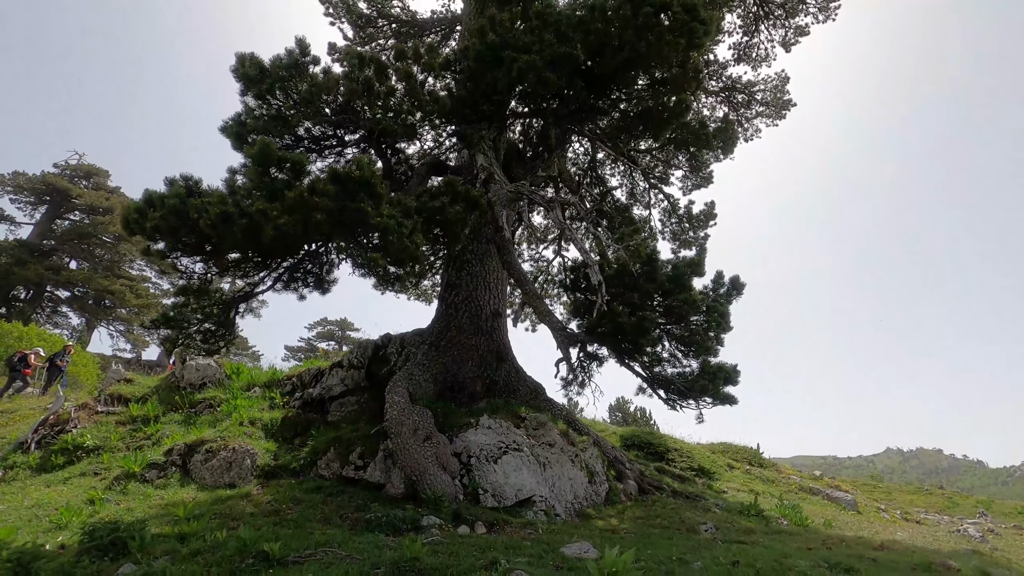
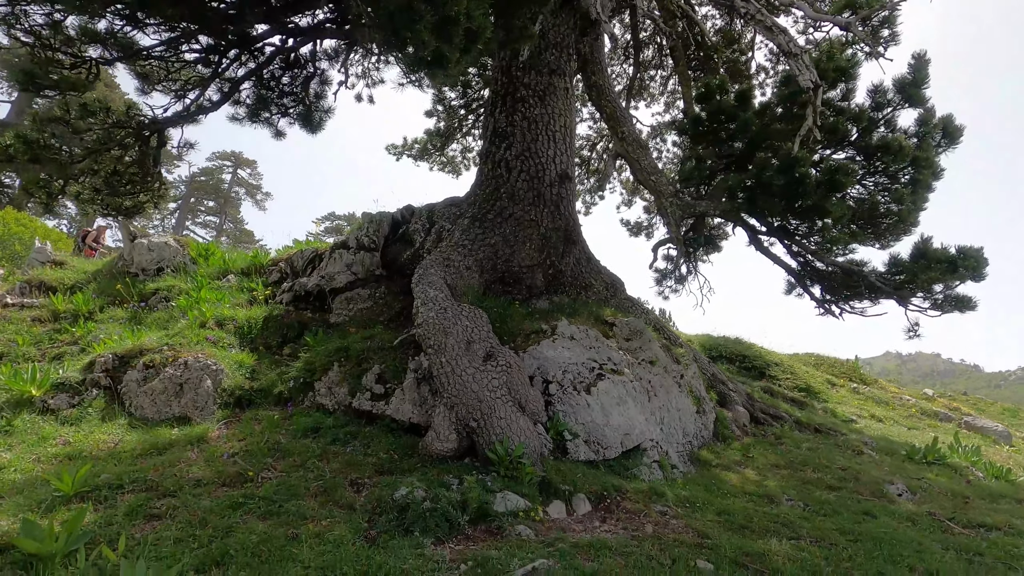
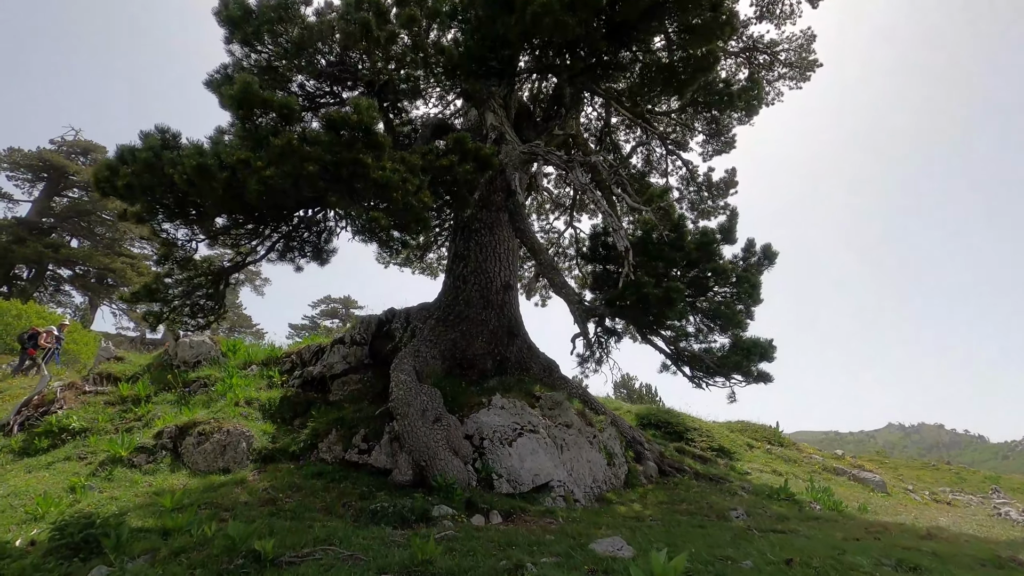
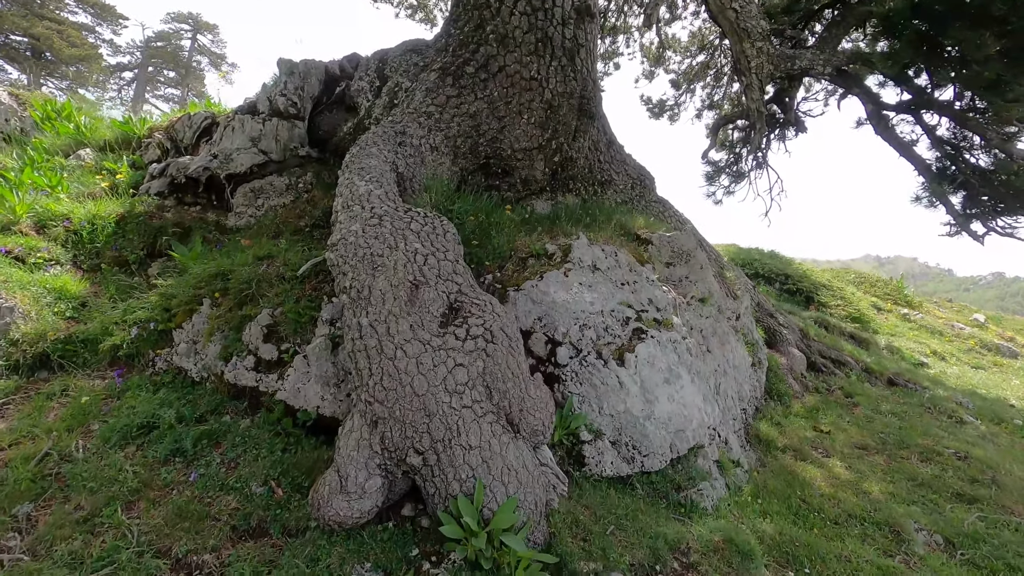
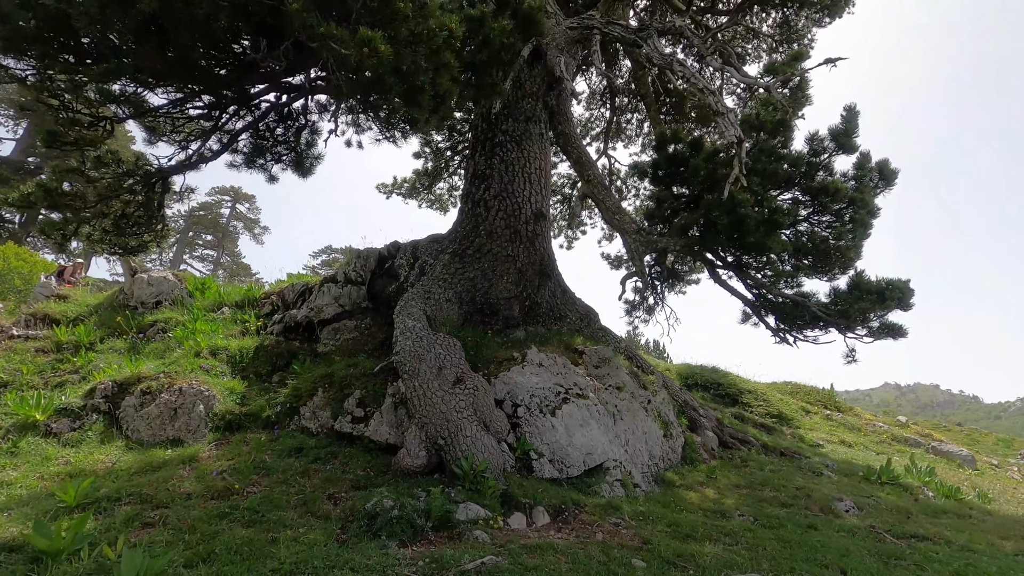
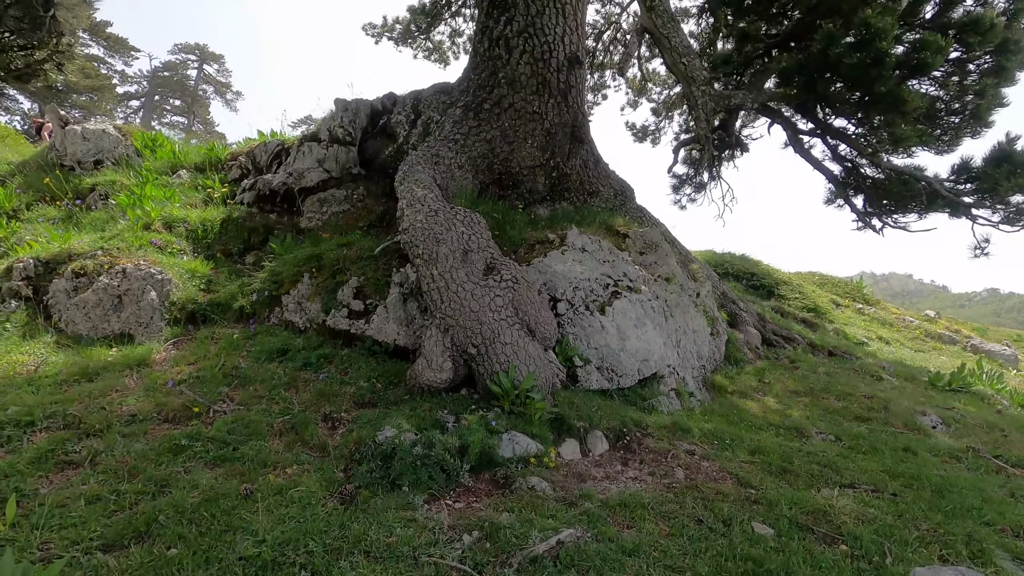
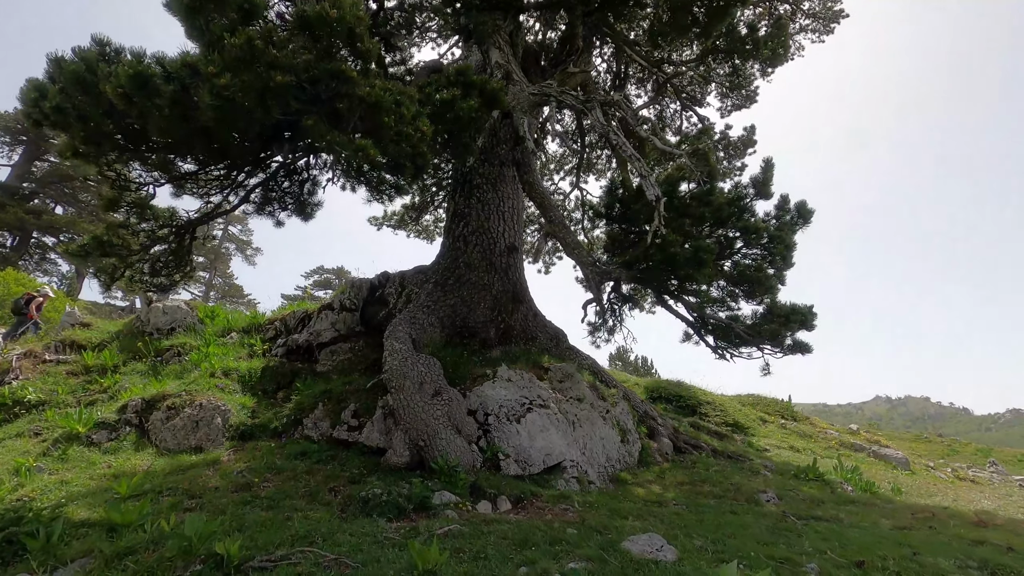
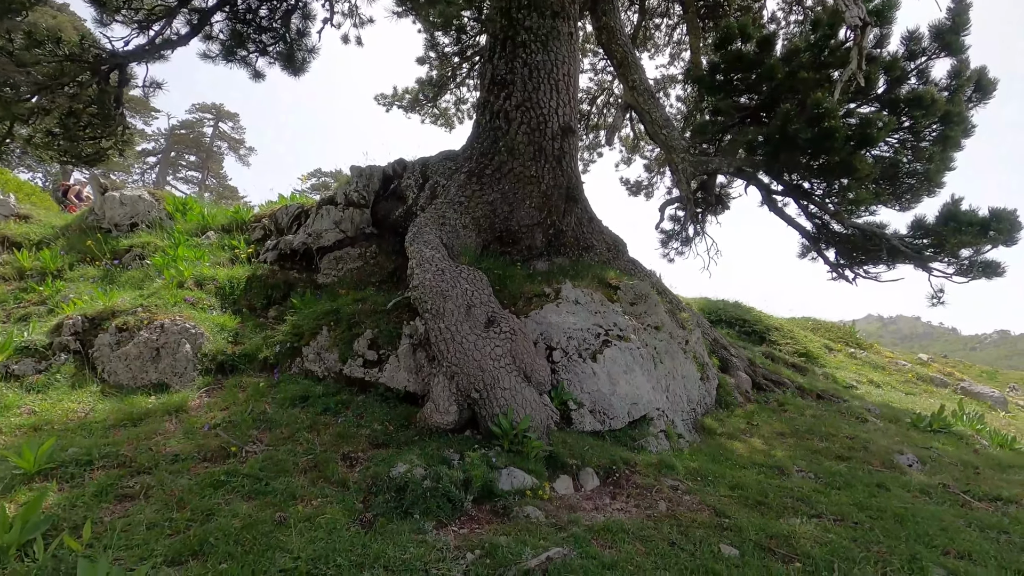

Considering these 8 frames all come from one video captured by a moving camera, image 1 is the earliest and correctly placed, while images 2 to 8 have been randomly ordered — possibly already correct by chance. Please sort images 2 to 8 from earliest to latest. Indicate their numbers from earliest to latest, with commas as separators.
3, 7, 5, 2, 8, 6, 4
